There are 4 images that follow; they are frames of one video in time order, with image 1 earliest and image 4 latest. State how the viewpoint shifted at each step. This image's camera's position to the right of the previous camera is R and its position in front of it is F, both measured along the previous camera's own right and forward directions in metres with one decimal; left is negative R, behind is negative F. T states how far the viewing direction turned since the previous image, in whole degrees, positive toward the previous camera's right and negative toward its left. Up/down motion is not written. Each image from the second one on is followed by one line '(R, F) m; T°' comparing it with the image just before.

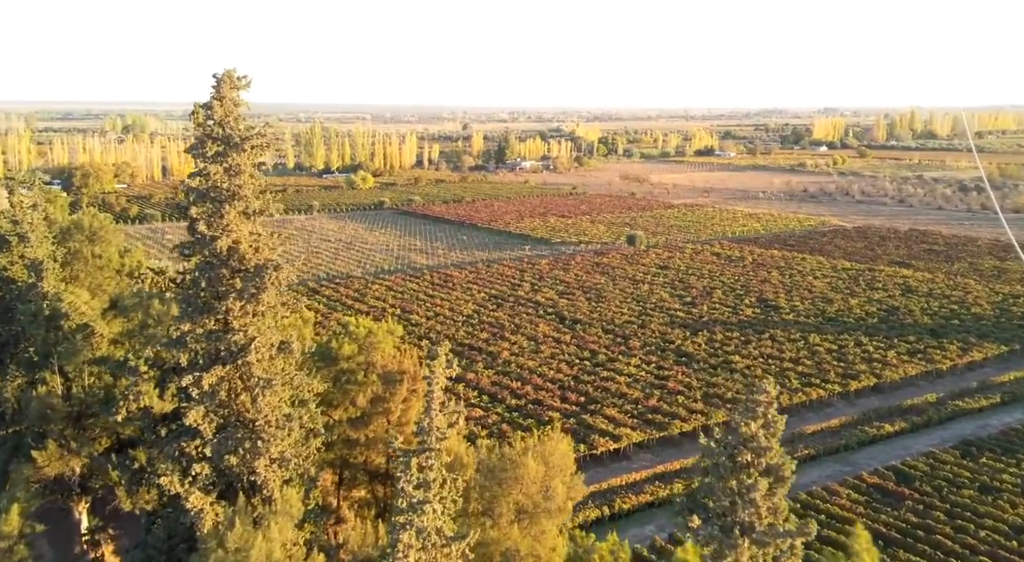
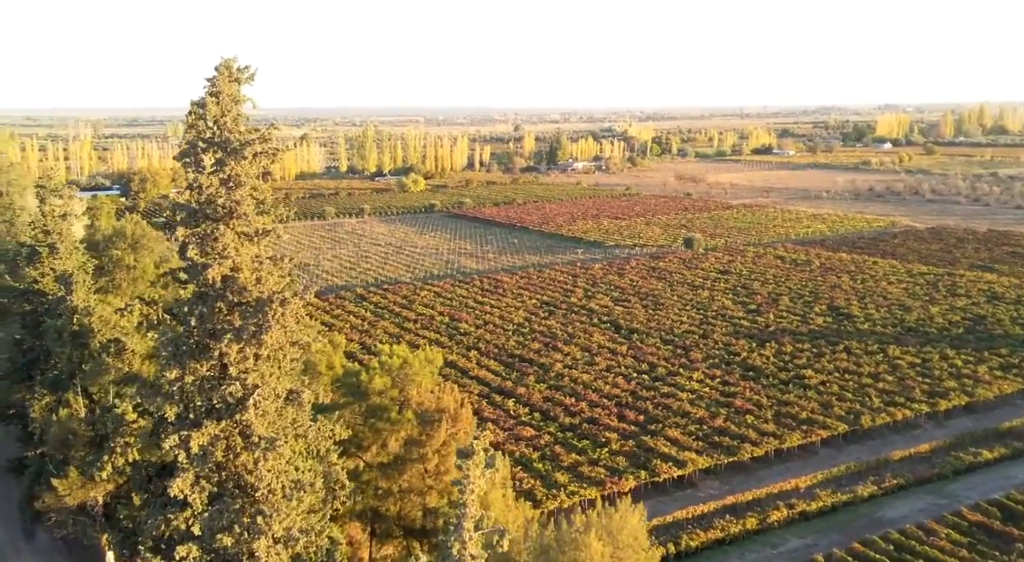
(-0.1, +2.3) m; -3°
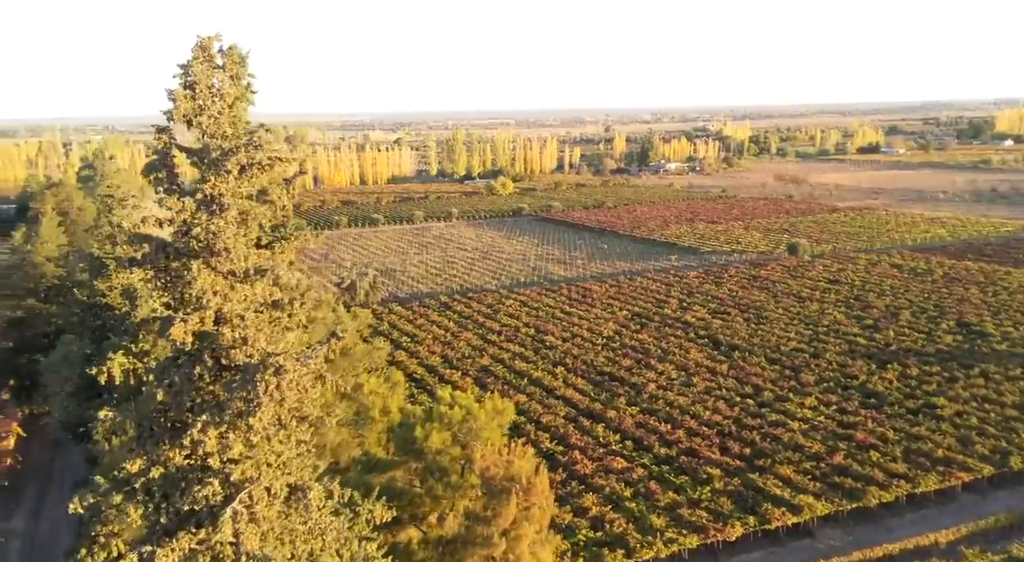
(0.0, +3.1) m; -5°
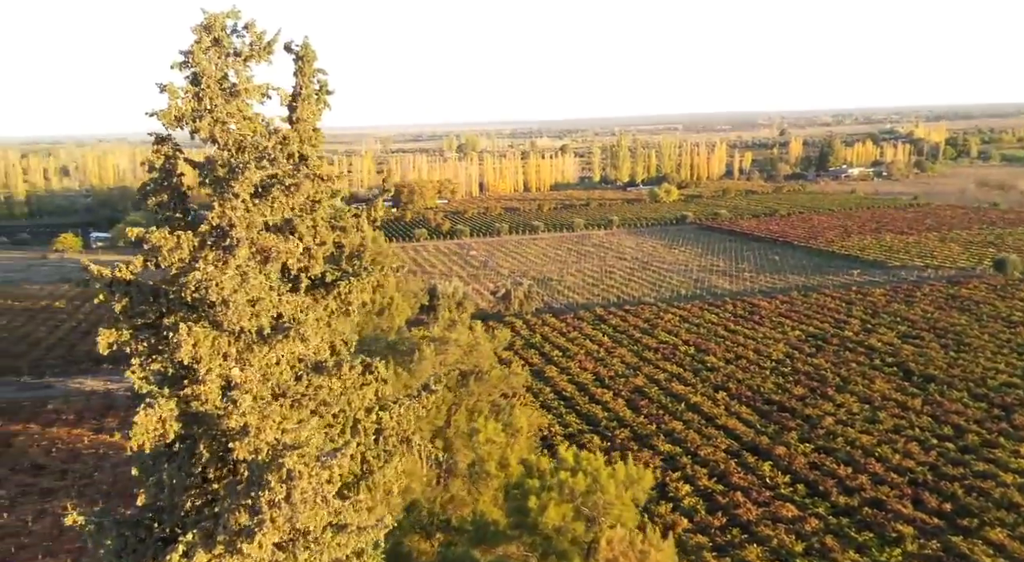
(+0.3, +3.7) m; -9°
